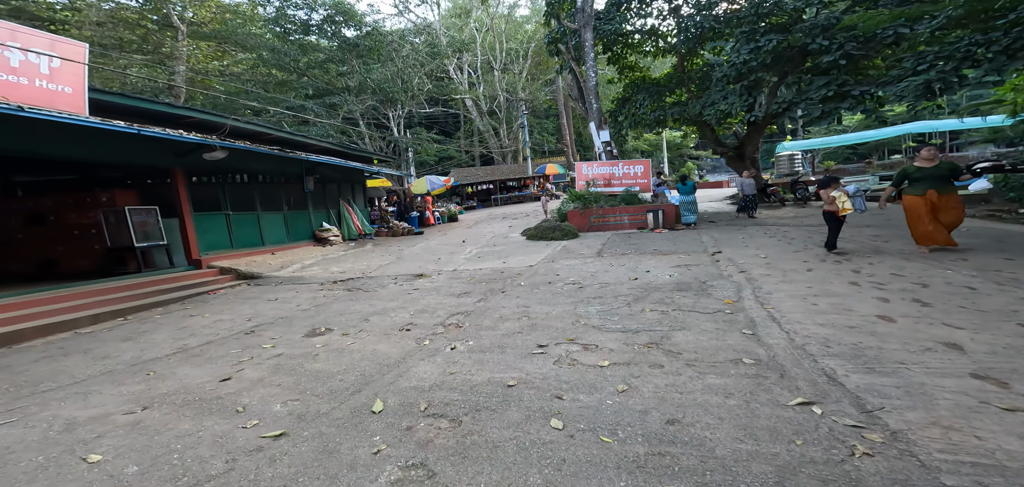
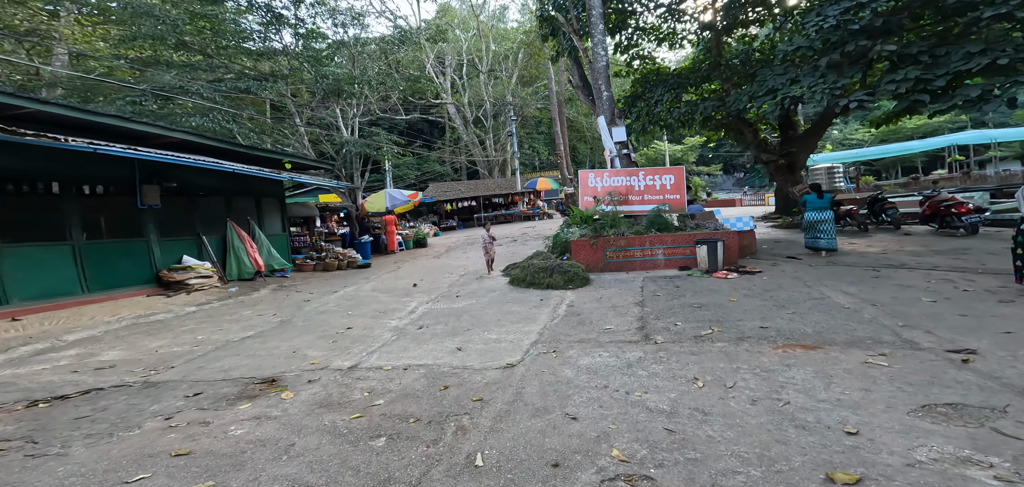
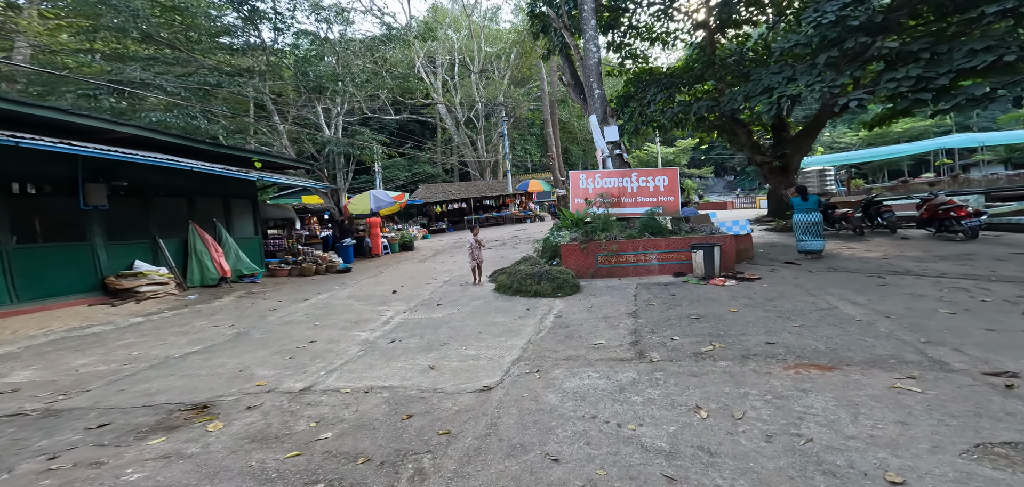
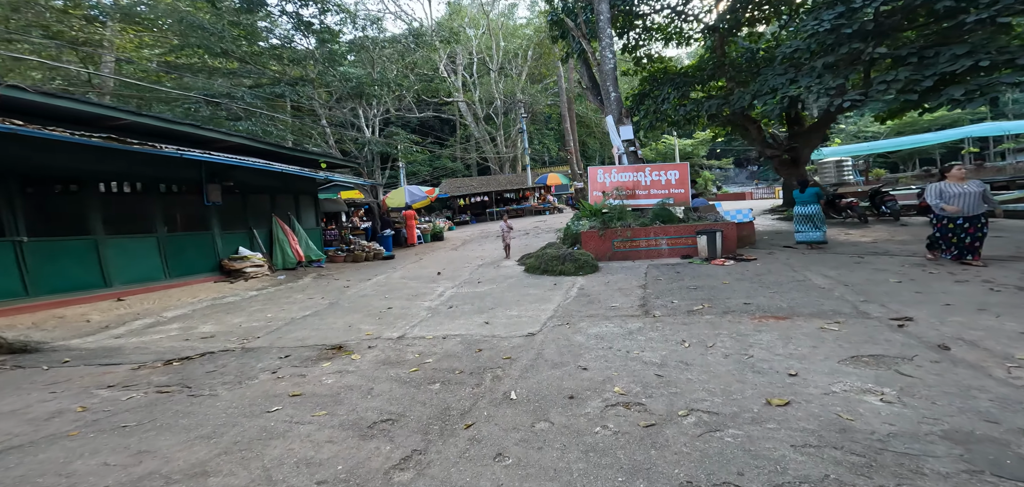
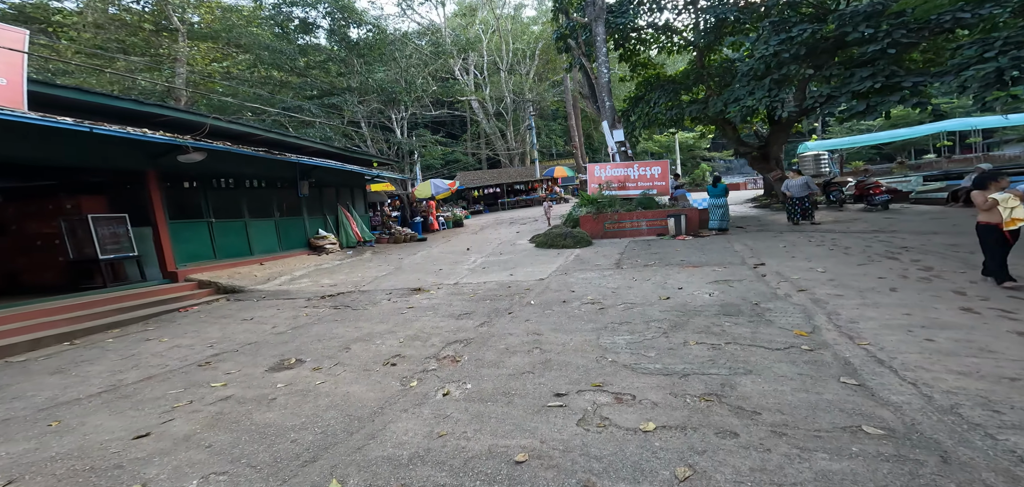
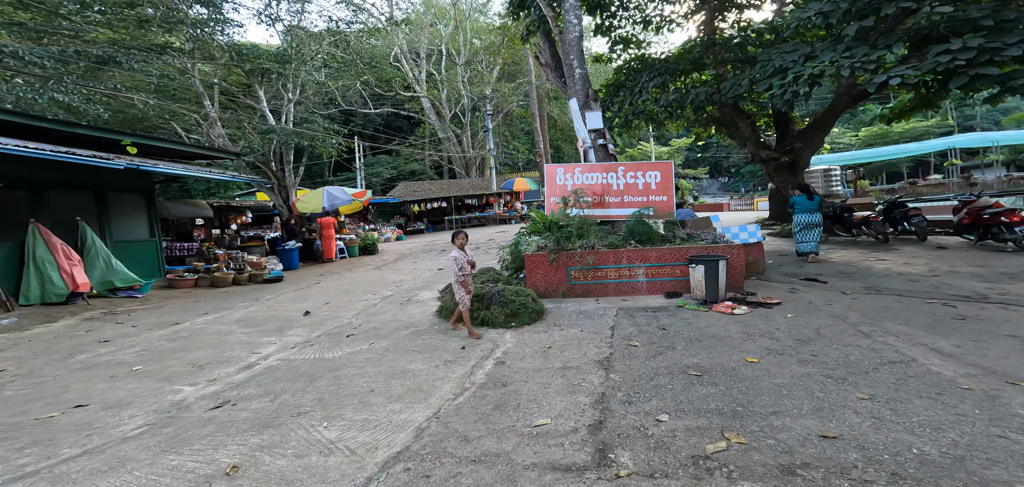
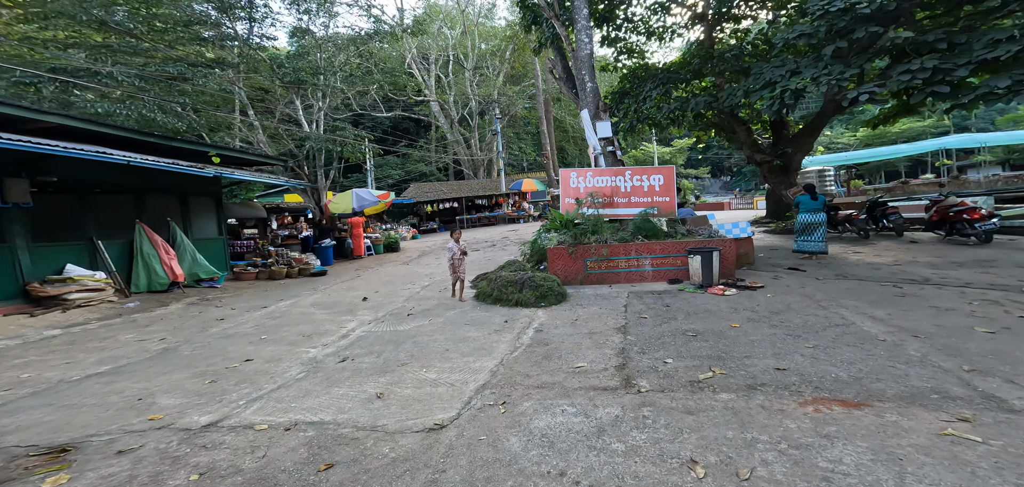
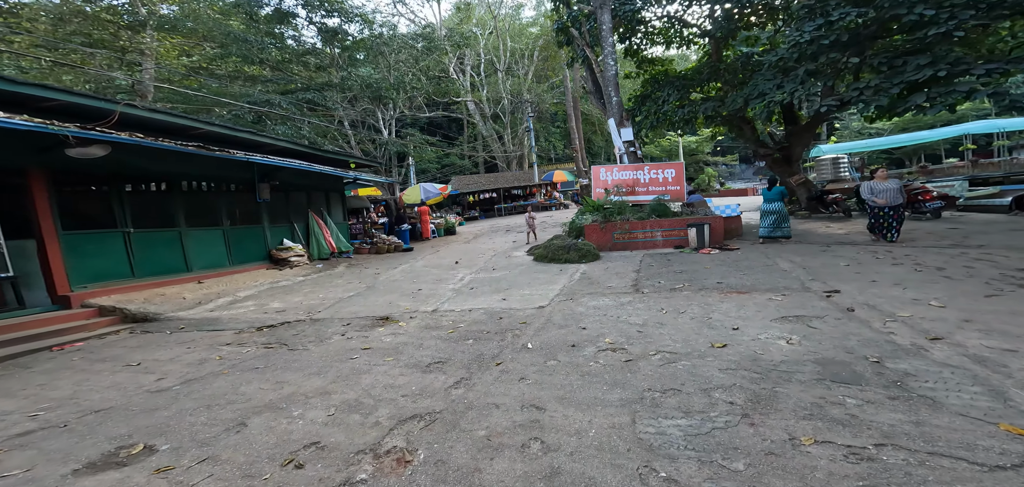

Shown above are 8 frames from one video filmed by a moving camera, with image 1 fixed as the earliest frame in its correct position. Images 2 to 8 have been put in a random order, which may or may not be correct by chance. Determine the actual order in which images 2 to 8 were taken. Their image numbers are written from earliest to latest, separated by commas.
5, 8, 4, 2, 3, 7, 6
